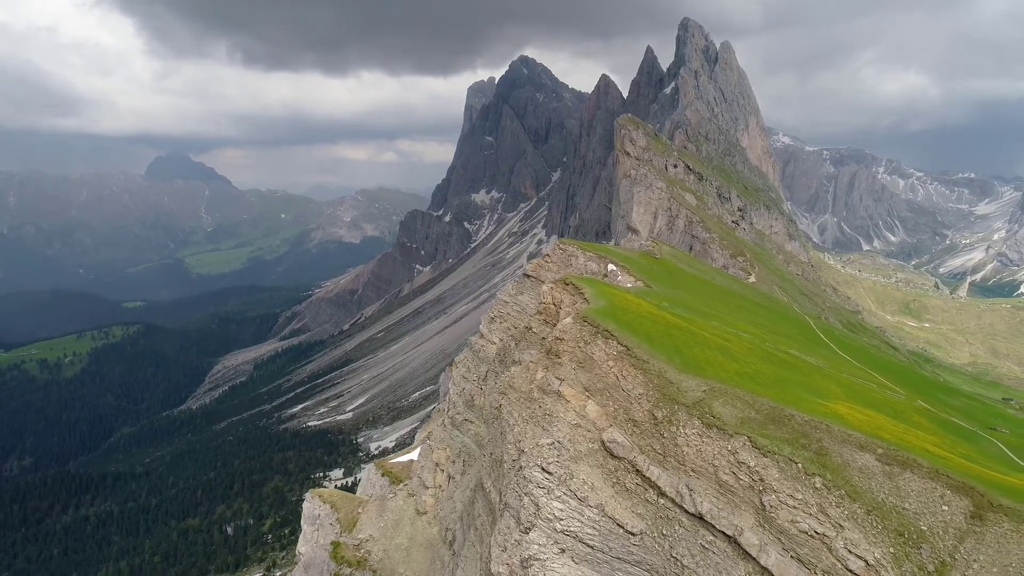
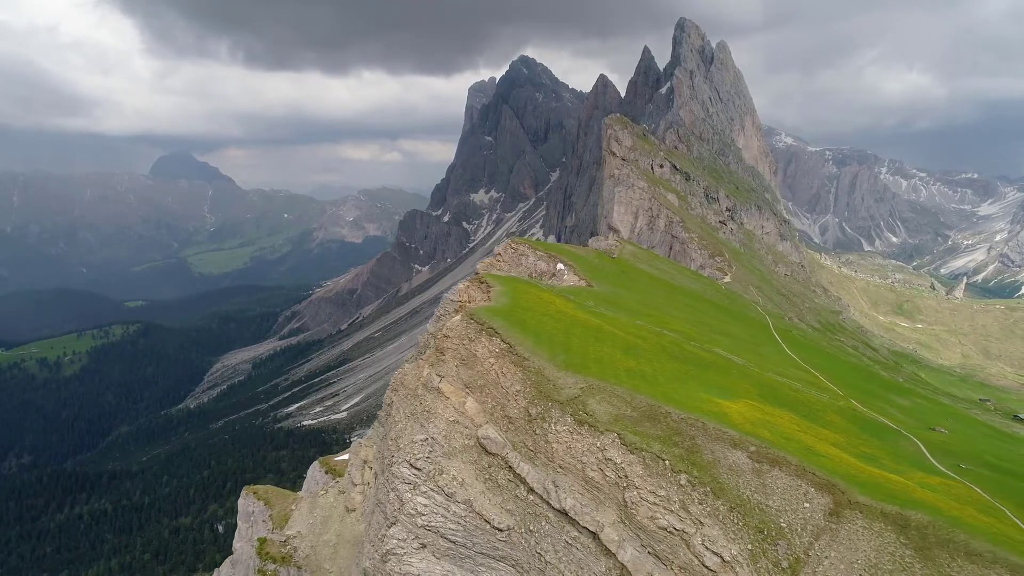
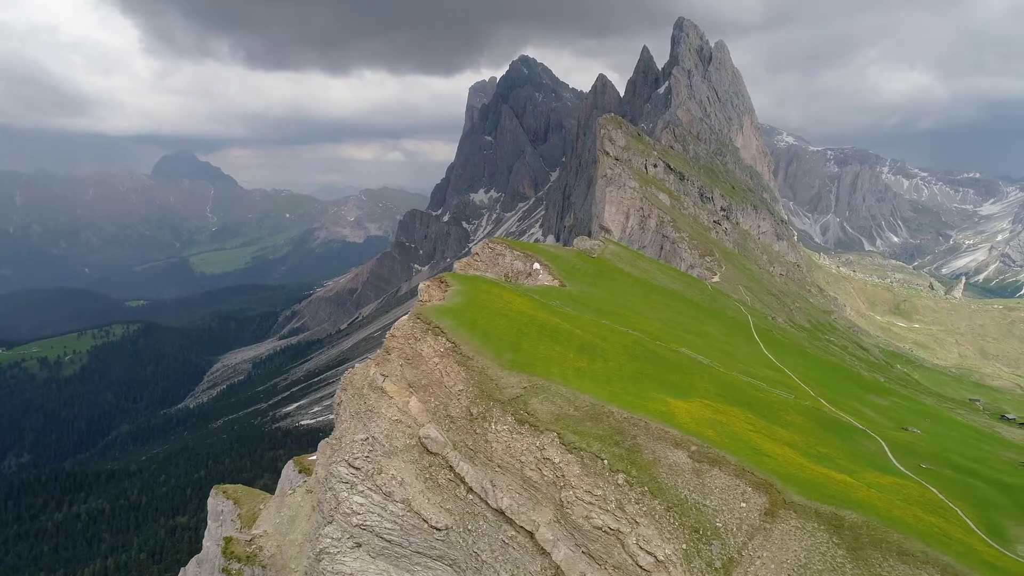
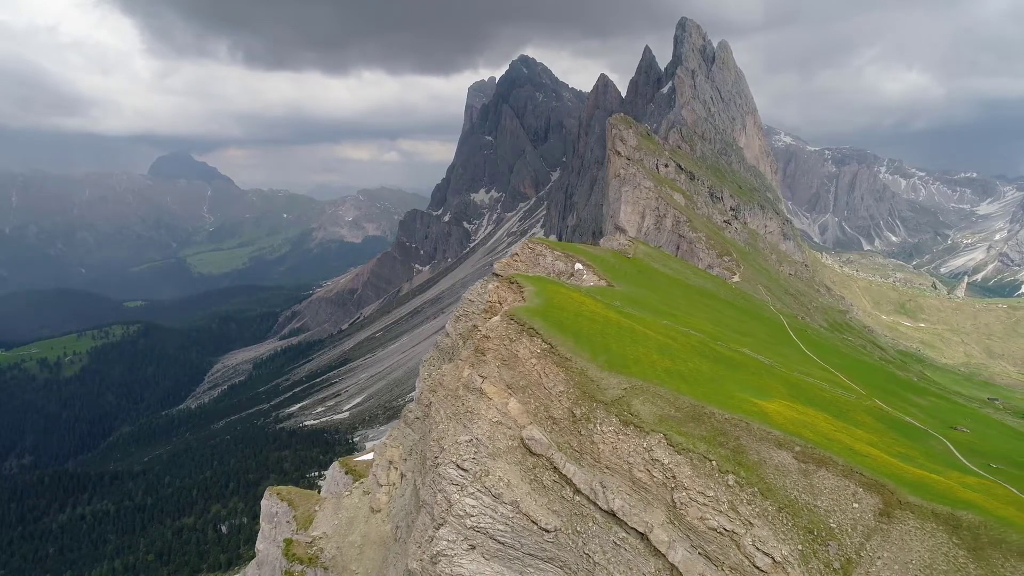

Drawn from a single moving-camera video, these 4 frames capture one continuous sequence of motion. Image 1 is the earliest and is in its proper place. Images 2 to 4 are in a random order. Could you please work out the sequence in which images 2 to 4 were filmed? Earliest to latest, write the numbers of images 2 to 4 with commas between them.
4, 2, 3
